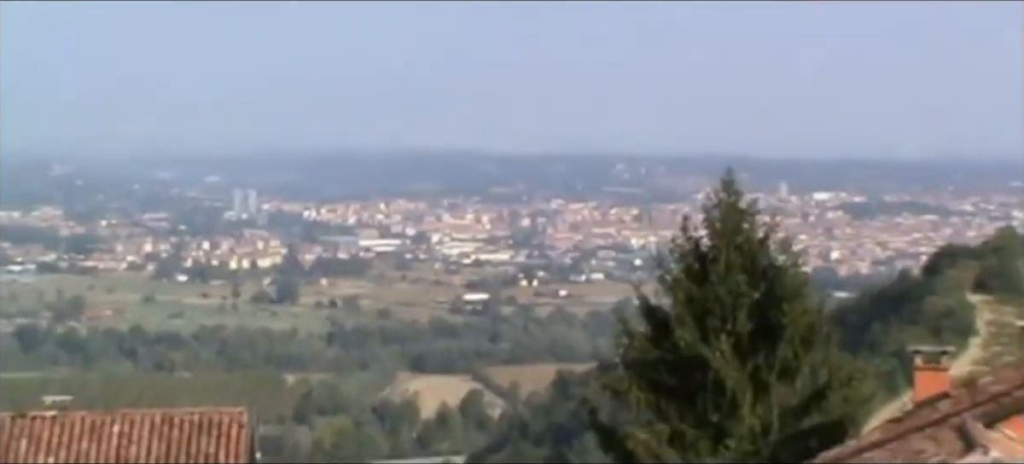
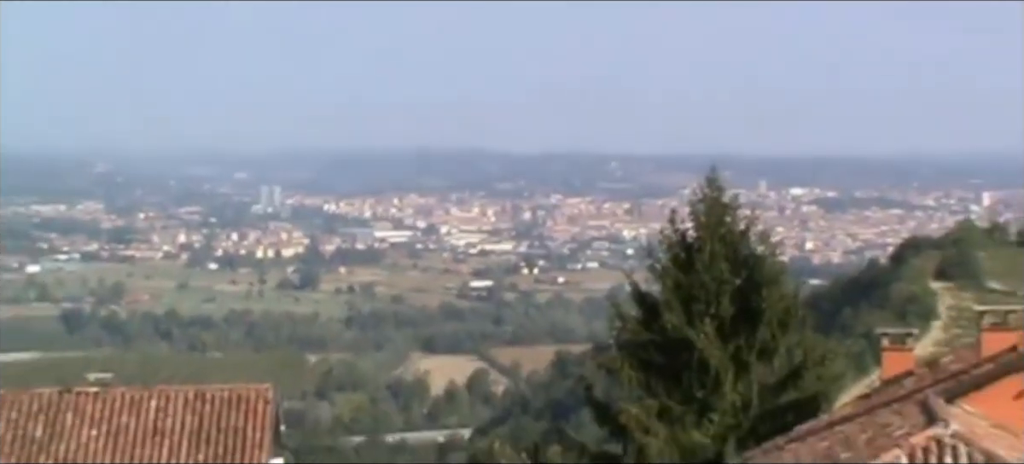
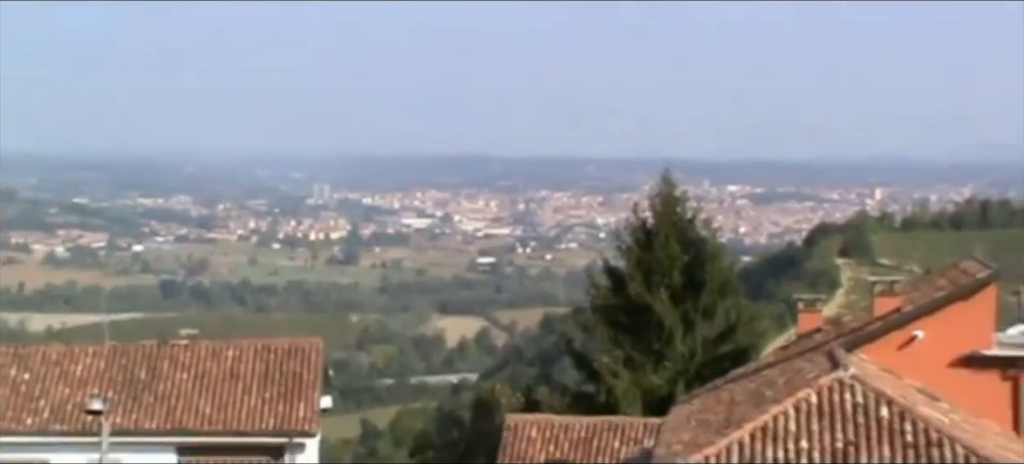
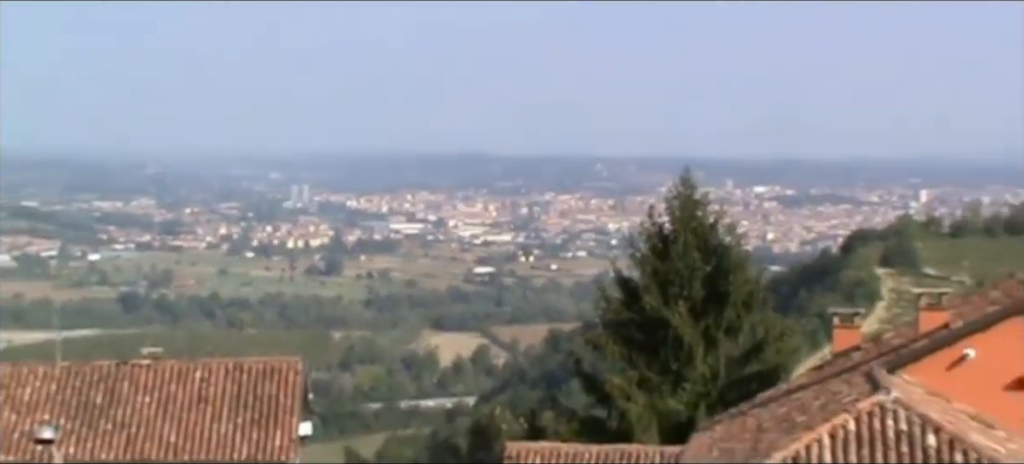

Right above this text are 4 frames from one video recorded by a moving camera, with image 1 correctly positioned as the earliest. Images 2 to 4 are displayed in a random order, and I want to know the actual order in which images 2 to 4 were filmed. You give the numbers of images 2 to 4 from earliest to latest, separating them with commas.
2, 4, 3
